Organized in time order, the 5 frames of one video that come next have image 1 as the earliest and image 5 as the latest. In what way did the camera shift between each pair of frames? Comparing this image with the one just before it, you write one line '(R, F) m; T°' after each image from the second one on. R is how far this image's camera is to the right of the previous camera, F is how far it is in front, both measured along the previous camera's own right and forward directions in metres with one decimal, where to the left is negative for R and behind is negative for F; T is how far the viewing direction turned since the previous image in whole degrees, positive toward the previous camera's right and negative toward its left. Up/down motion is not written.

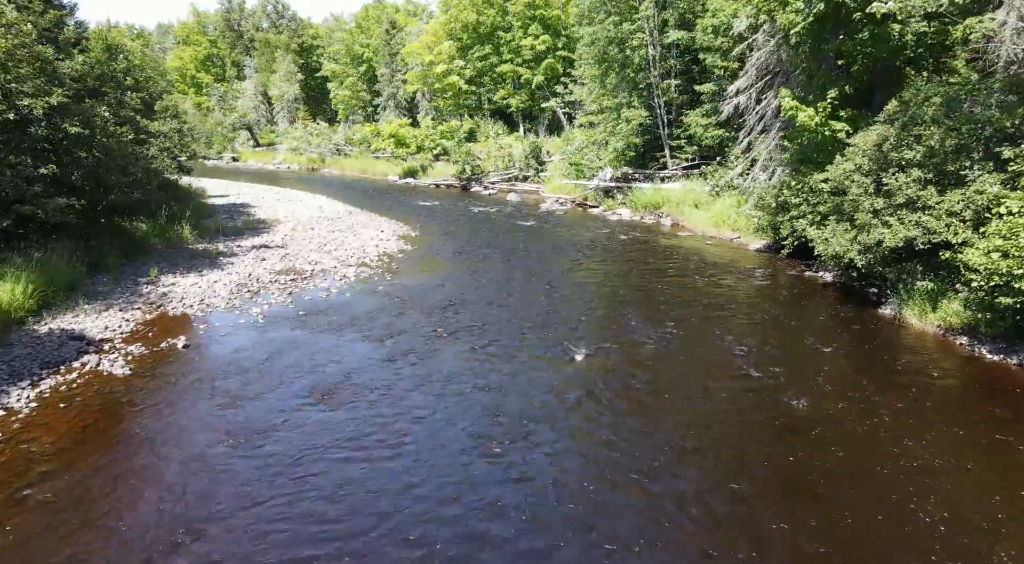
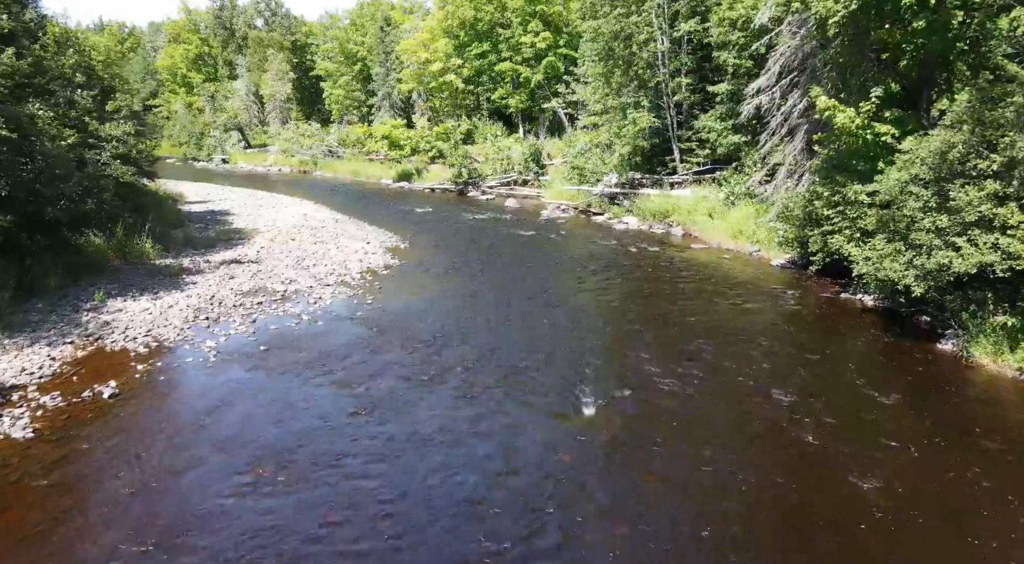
(+0.1, +2.6) m; 0°
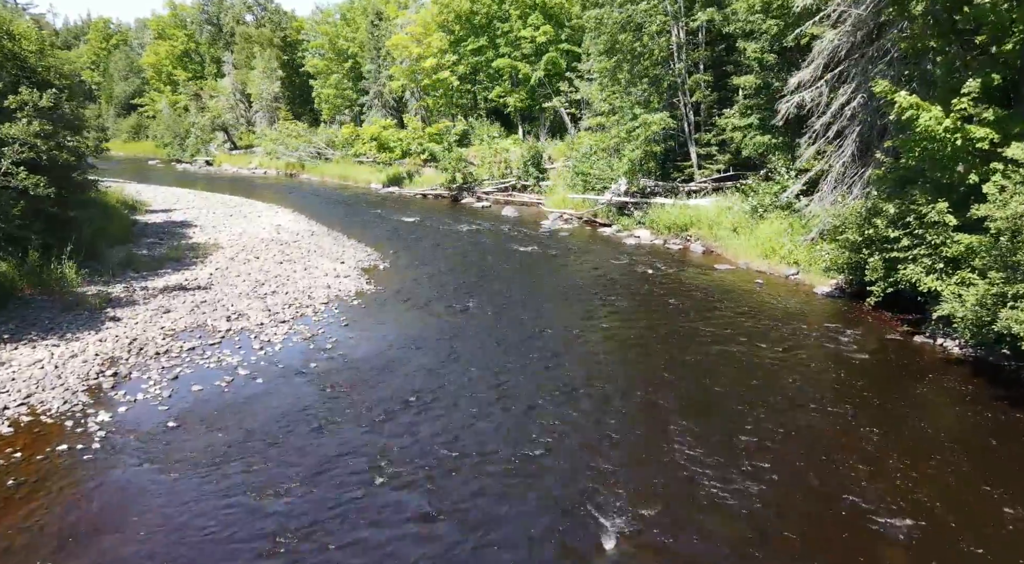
(+0.1, +3.8) m; 0°
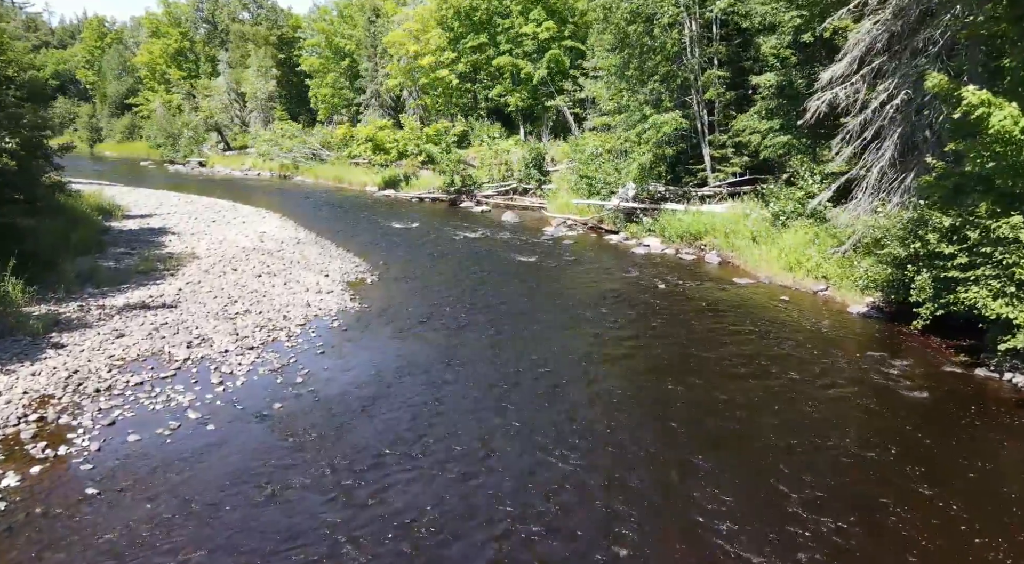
(+0.1, +2.1) m; 0°
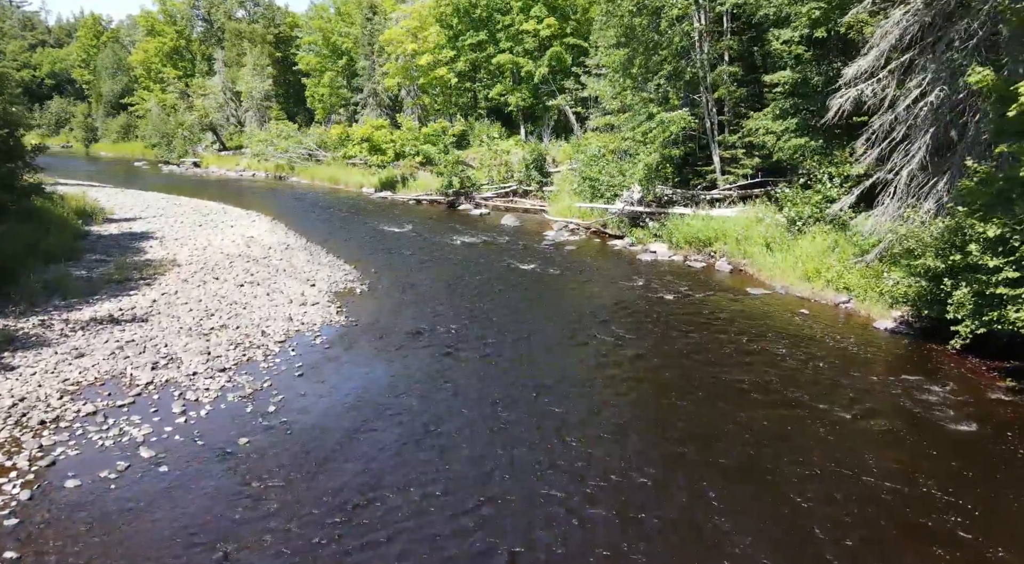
(+0.1, +1.4) m; 0°
